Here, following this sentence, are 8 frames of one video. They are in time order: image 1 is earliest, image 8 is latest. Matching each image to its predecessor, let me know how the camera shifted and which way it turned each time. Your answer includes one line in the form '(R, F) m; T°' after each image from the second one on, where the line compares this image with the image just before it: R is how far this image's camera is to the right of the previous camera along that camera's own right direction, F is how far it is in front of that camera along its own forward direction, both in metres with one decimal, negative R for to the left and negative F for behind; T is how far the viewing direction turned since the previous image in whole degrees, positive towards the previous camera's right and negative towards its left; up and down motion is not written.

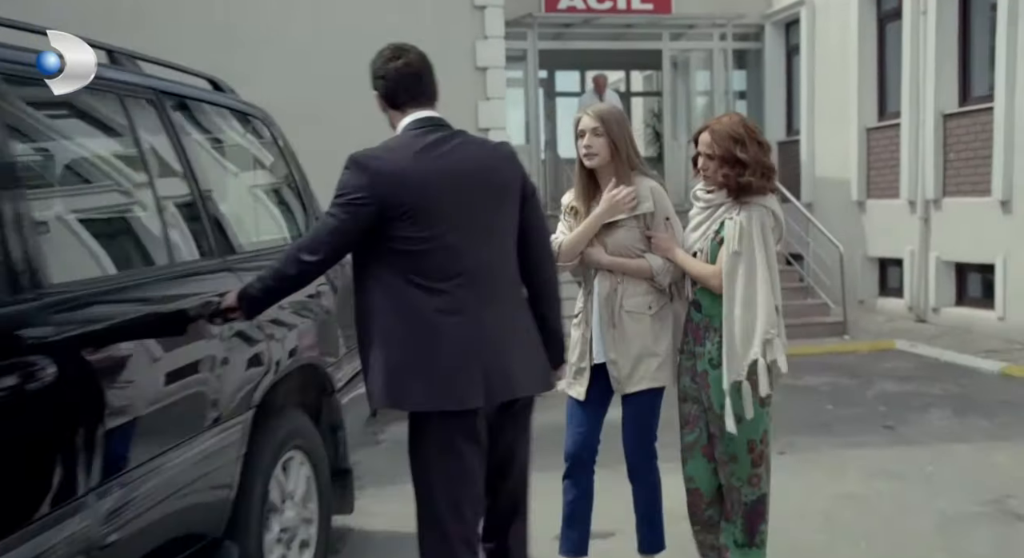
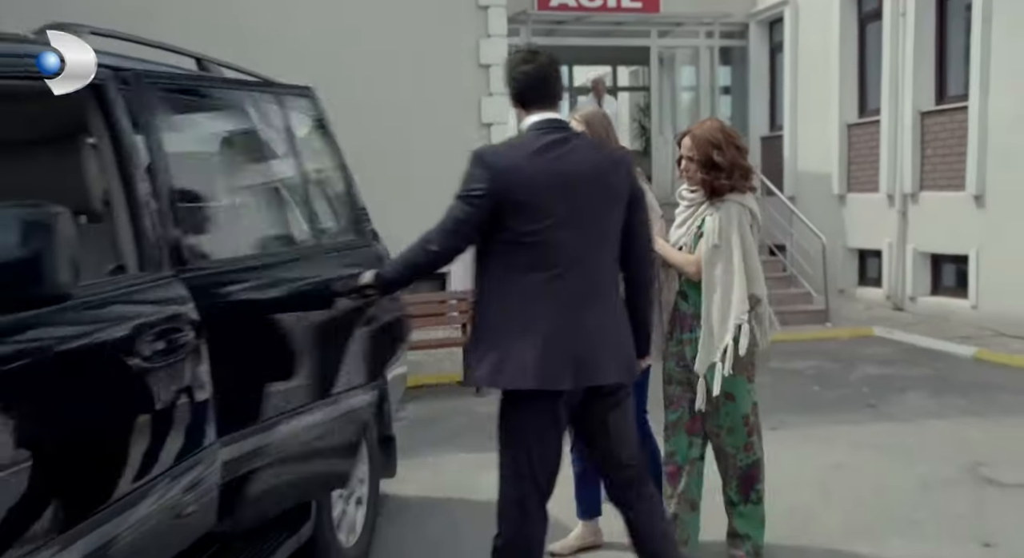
(-0.2, -0.4) m; +1°
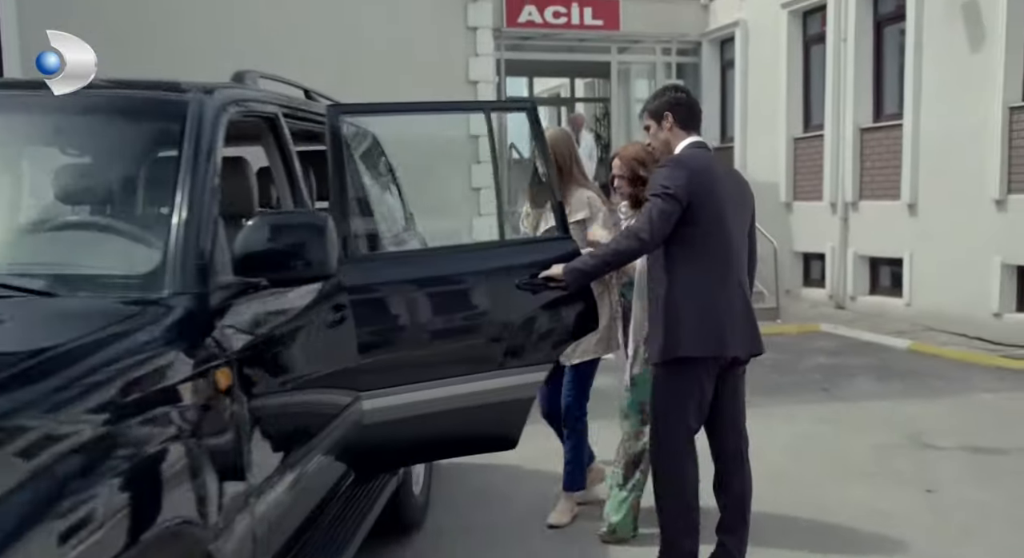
(-0.5, -0.8) m; +4°
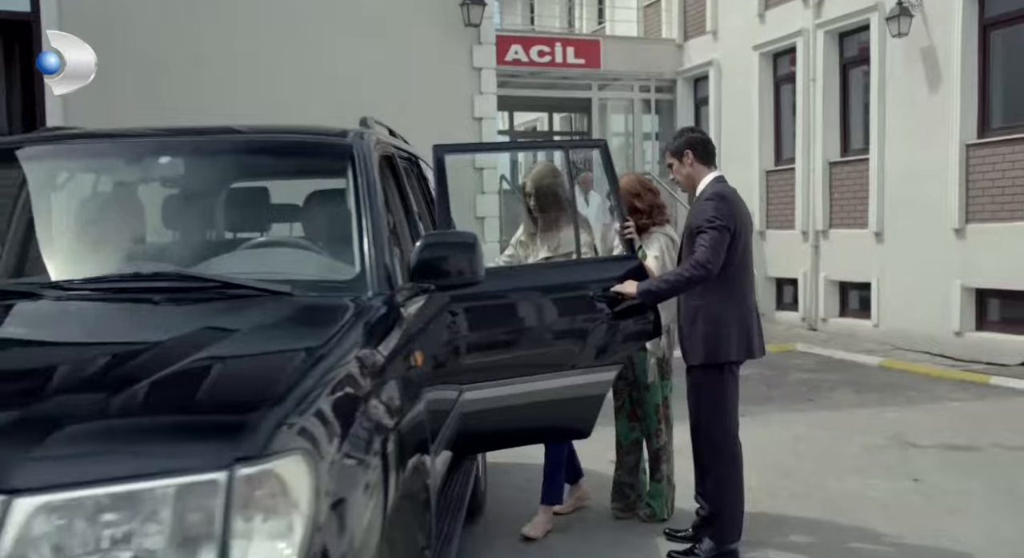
(-0.5, -0.7) m; +3°
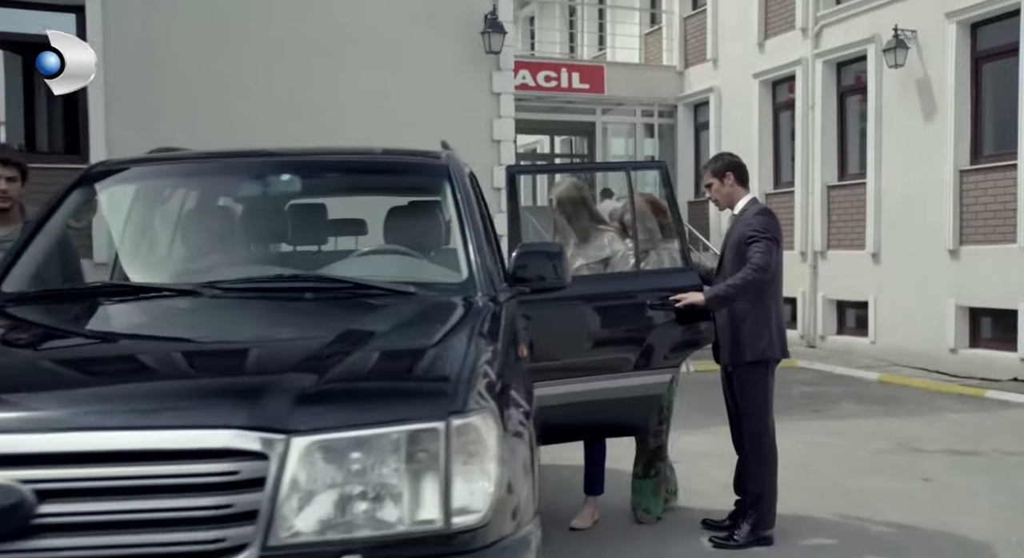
(-0.4, -0.4) m; +1°
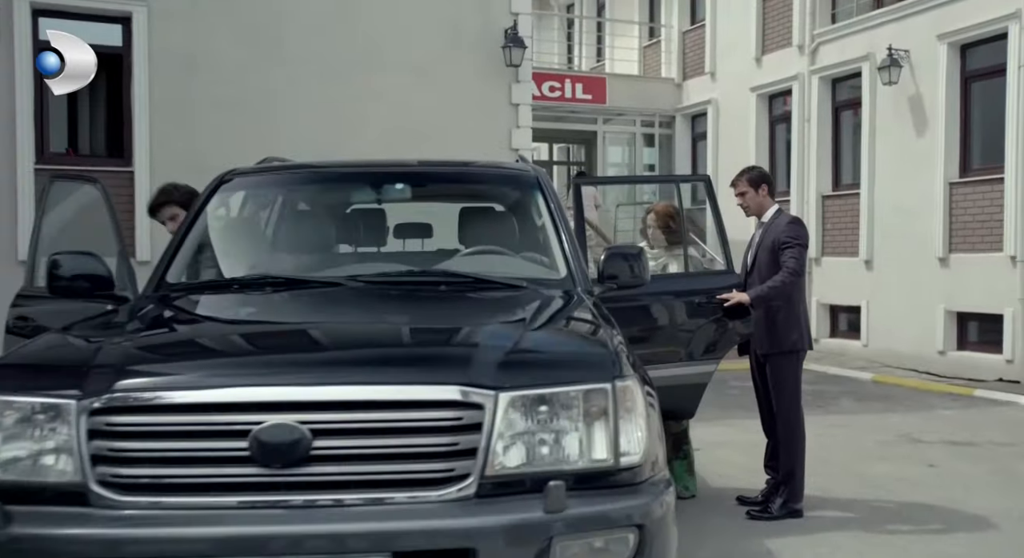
(-0.5, -0.6) m; +1°
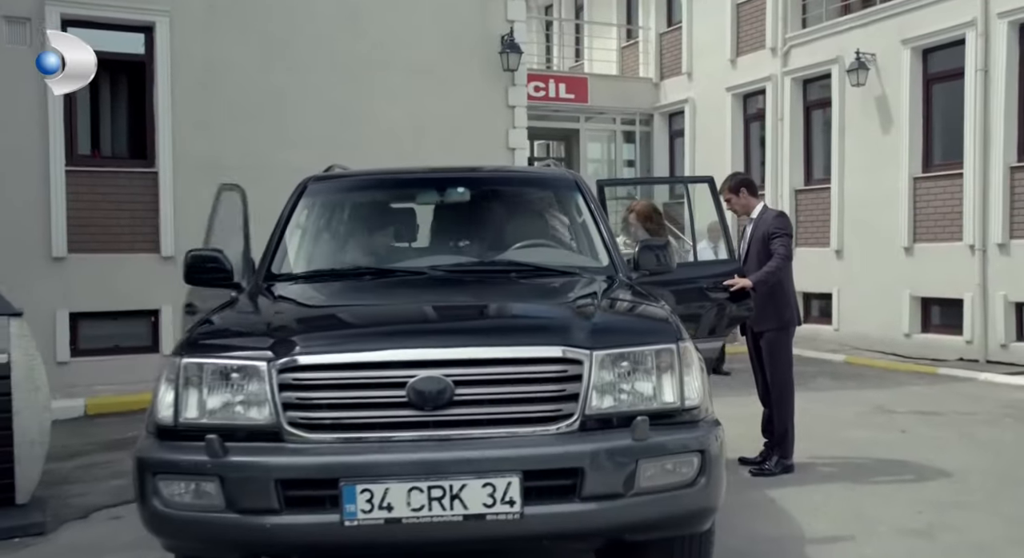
(-0.4, -0.8) m; +2°
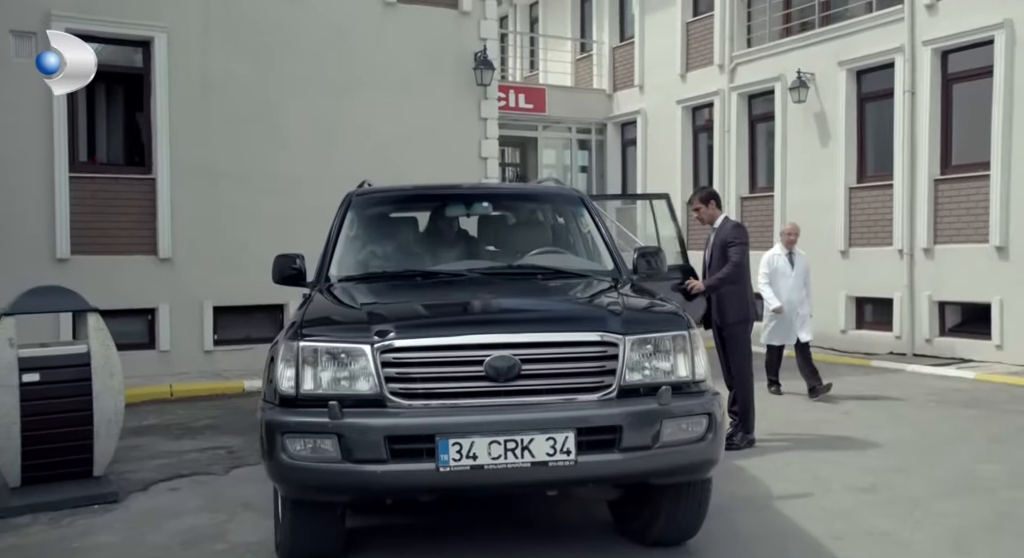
(-0.5, -0.9) m; +4°
